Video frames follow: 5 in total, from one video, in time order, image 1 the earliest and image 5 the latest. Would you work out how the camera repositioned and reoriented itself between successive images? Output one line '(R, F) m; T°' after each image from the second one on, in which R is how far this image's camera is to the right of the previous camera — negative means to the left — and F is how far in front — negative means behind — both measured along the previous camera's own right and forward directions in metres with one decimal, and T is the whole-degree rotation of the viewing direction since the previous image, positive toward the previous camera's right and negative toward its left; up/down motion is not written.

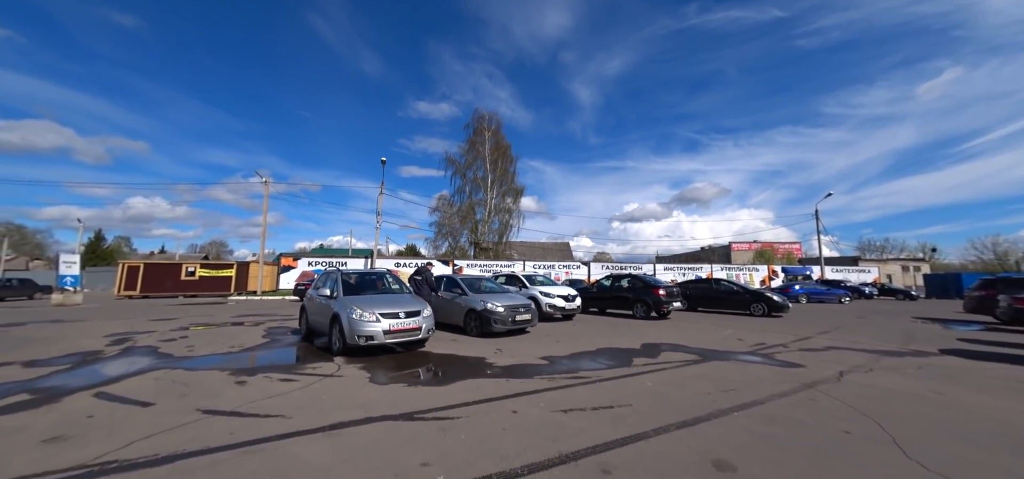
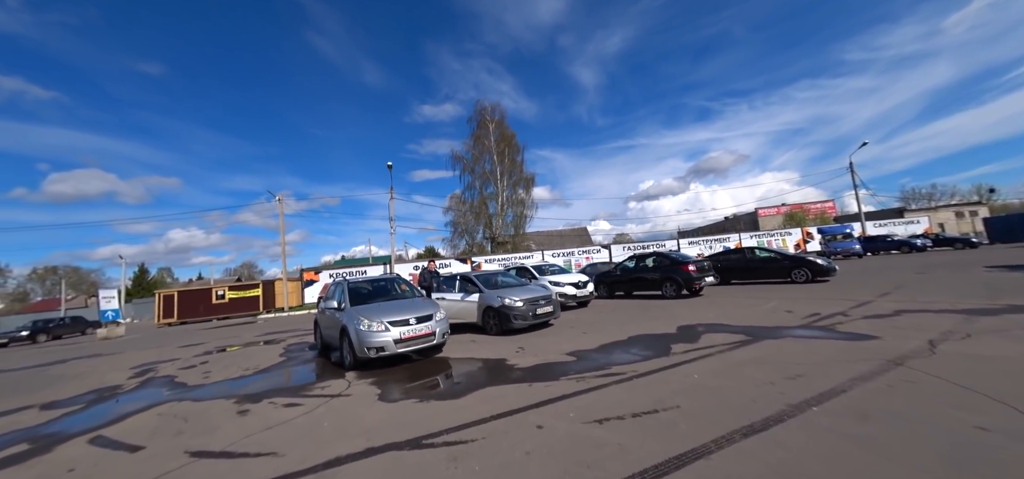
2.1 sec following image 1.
(+0.1, +0.7) m; -3°
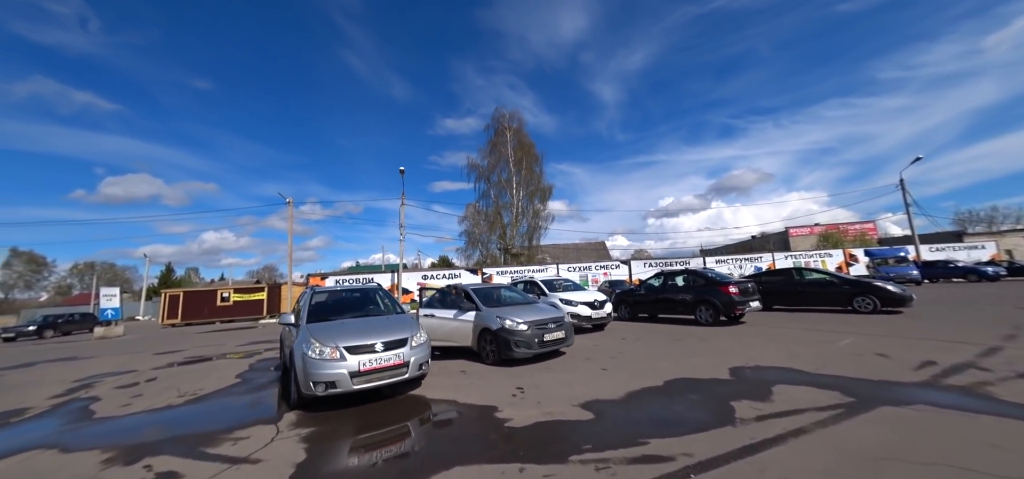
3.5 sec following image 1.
(+0.2, +1.7) m; -2°
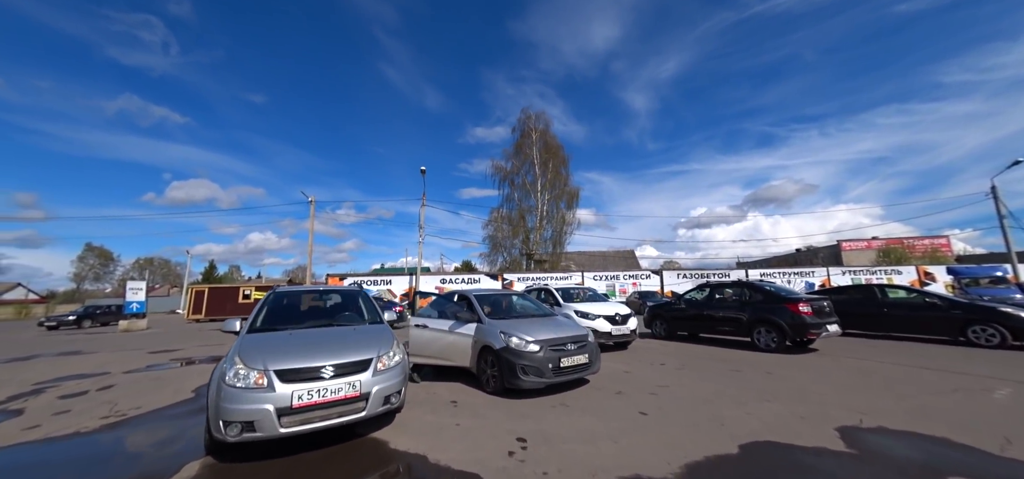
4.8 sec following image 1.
(+0.2, +1.6) m; -4°
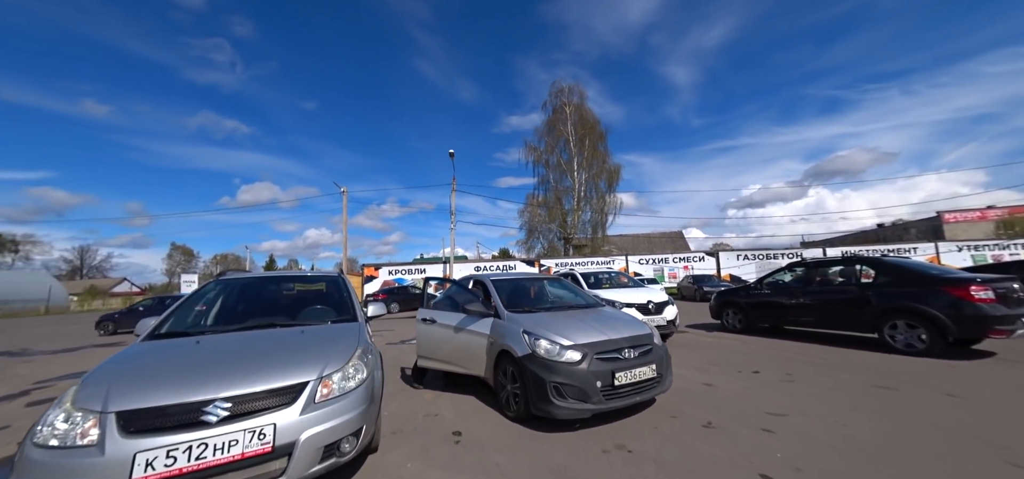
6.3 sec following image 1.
(+0.1, +1.8) m; -6°
